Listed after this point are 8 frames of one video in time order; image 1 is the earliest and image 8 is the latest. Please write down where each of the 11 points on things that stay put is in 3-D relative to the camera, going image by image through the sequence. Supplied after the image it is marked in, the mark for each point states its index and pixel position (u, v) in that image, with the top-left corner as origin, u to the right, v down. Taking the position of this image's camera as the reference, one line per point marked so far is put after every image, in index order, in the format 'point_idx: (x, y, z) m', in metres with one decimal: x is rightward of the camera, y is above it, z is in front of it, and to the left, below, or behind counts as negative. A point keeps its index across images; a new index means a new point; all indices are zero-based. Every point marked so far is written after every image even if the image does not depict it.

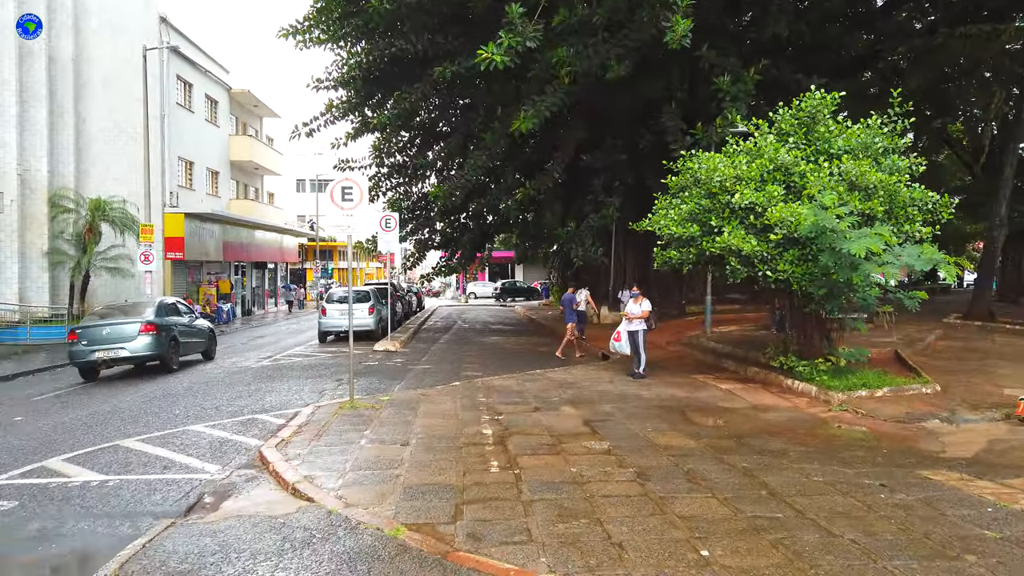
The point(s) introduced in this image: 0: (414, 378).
0: (-1.5, -1.4, +12.1) m
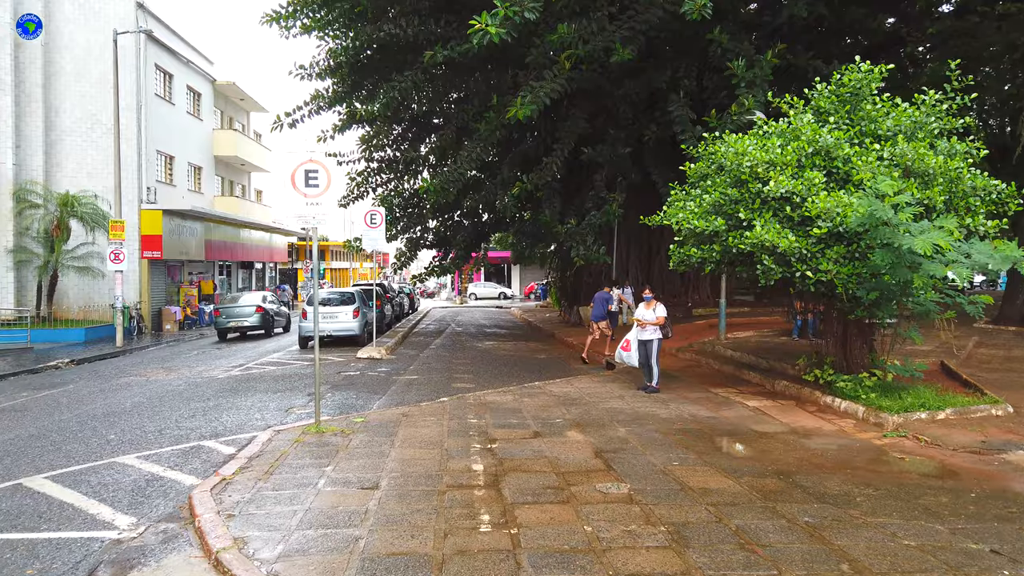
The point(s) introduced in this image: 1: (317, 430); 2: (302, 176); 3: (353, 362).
0: (-1.5, -1.4, +10.7) m
1: (-1.8, -1.3, +7.3) m
2: (-1.9, +1.0, +7.3) m
3: (-2.8, -1.3, +14.0) m
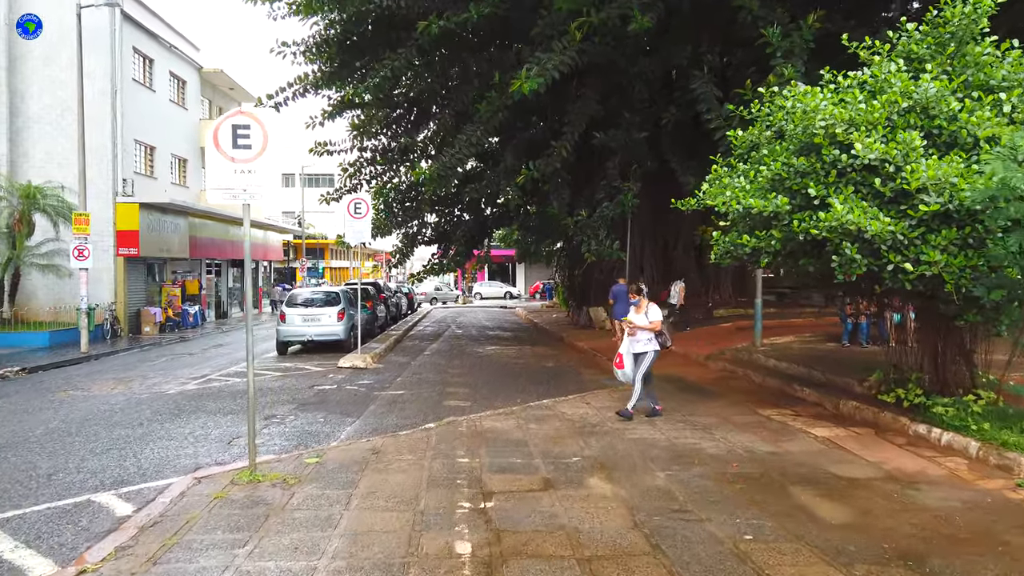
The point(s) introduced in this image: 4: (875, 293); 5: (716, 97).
0: (-1.5, -1.4, +8.8) m
1: (-1.8, -1.3, +5.4) m
2: (-1.9, +1.0, +5.4) m
3: (-2.7, -1.3, +12.1) m
4: (+3.5, 0.0, +7.7) m
5: (+3.9, +3.6, +15.1) m
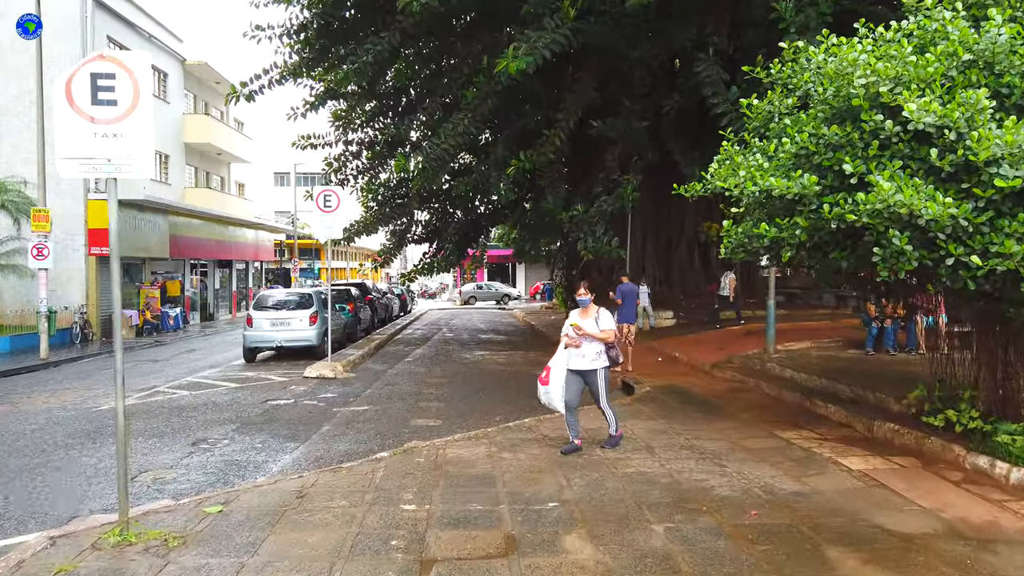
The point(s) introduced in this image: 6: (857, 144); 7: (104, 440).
0: (-1.7, -1.4, +7.5) m
1: (-2.0, -1.3, +4.2) m
2: (-2.2, +1.0, +4.2) m
3: (-3.0, -1.3, +10.8) m
4: (+3.2, 0.0, +6.4) m
5: (+3.6, +3.6, +13.8) m
6: (+2.3, +1.0, +5.4) m
7: (-3.7, -1.4, +7.2) m
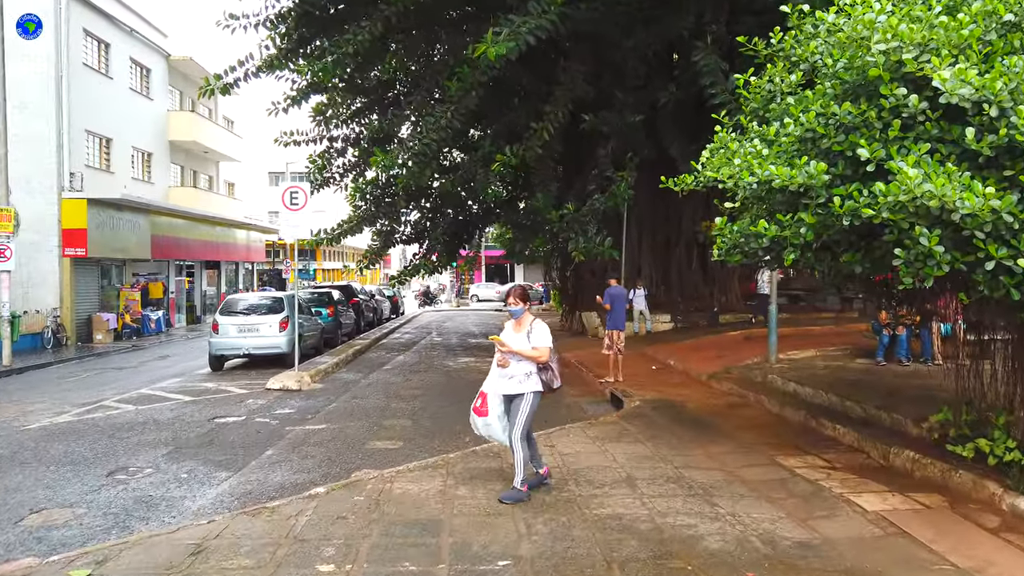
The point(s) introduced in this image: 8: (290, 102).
0: (-2.0, -1.4, +6.7) m
1: (-2.3, -1.3, +3.3) m
2: (-2.5, +1.0, +3.3) m
3: (-3.2, -1.4, +9.9) m
4: (+2.9, -0.1, +5.5) m
5: (+3.4, +3.6, +12.9) m
6: (+2.0, +0.9, +4.5) m
7: (-4.0, -1.4, +6.3) m
8: (-5.5, +4.5, +19.6) m
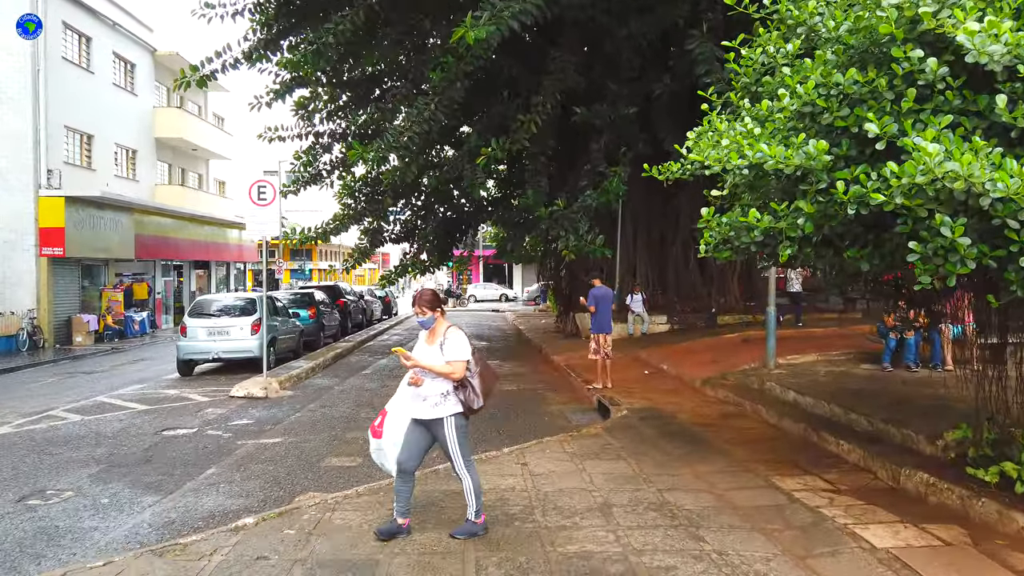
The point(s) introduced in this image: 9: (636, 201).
0: (-2.3, -1.4, +6.0) m
1: (-2.6, -1.4, +2.6) m
2: (-2.7, +1.0, +2.6) m
3: (-3.5, -1.4, +9.3) m
4: (+2.7, -0.1, +4.8) m
5: (+3.1, +3.6, +12.3) m
6: (+1.8, +0.9, +3.8) m
7: (-4.2, -1.4, +5.7) m
8: (-5.7, +4.5, +18.9) m
9: (+2.7, +1.8, +17.1) m
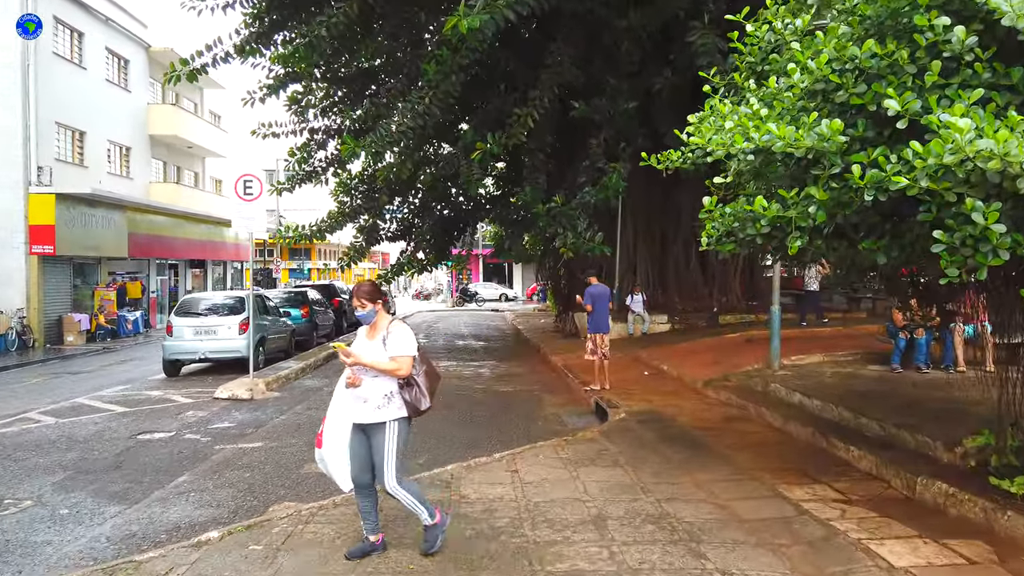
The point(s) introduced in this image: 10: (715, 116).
0: (-2.3, -1.4, +5.6) m
1: (-2.7, -1.3, +2.2) m
2: (-2.8, +1.0, +2.3) m
3: (-3.6, -1.3, +8.9) m
4: (+2.6, 0.0, +4.5) m
5: (+3.1, +3.6, +11.9) m
6: (+1.7, +0.9, +3.4) m
7: (-4.3, -1.4, +5.3) m
8: (-5.7, +4.6, +18.6) m
9: (+2.6, +1.8, +16.7) m
10: (+1.2, +1.0, +4.7) m
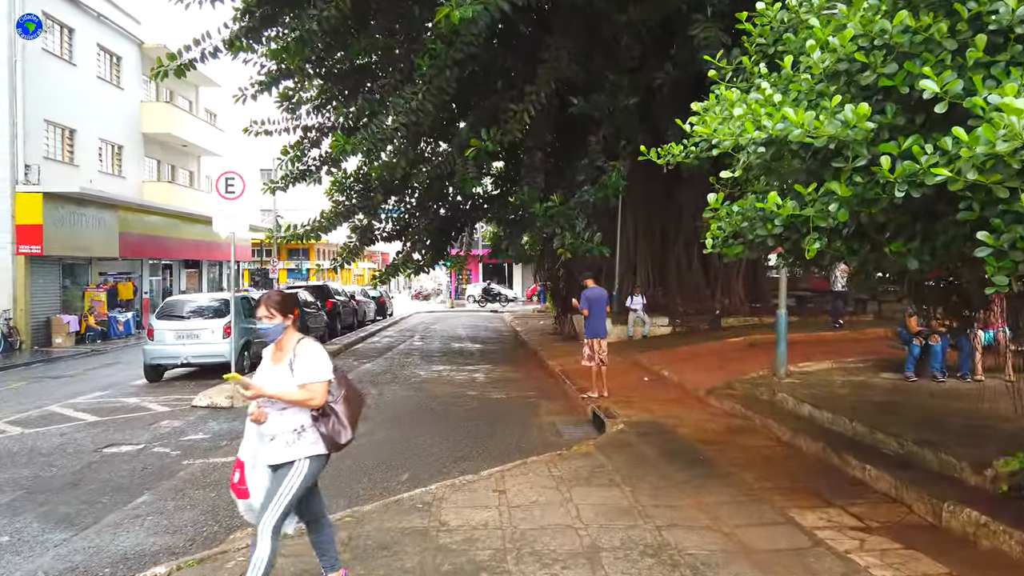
0: (-2.4, -1.4, +5.2) m
1: (-2.7, -1.4, +1.8) m
2: (-2.9, +1.0, +1.8) m
3: (-3.6, -1.4, +8.5) m
4: (+2.5, -0.1, +4.0) m
5: (+3.0, +3.6, +11.4) m
6: (+1.6, +0.9, +2.9) m
7: (-4.4, -1.4, +4.9) m
8: (-5.8, +4.5, +18.1) m
9: (+2.5, +1.8, +16.2) m
10: (+1.1, +1.0, +4.3) m
